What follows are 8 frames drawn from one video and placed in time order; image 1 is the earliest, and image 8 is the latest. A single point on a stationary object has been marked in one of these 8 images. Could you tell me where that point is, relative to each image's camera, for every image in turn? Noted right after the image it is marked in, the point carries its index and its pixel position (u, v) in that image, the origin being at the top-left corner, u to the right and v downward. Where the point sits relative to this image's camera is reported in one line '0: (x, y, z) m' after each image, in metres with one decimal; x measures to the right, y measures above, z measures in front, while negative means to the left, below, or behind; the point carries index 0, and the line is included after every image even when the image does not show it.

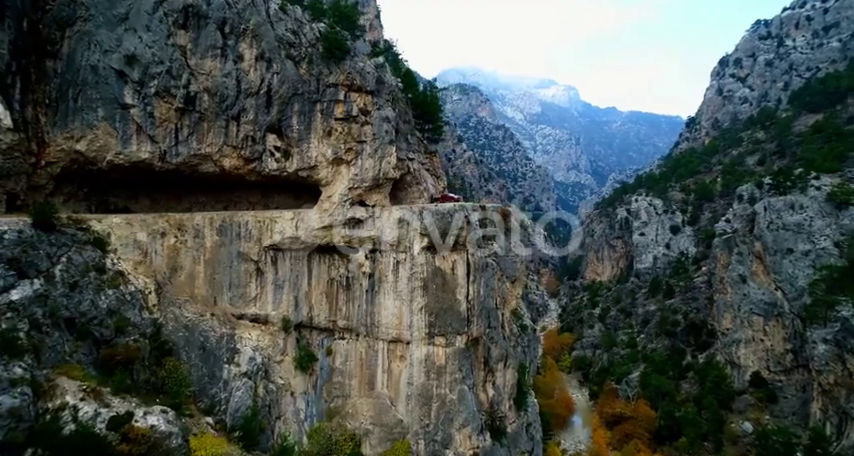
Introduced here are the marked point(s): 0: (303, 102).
0: (-5.0, +5.1, +19.9) m
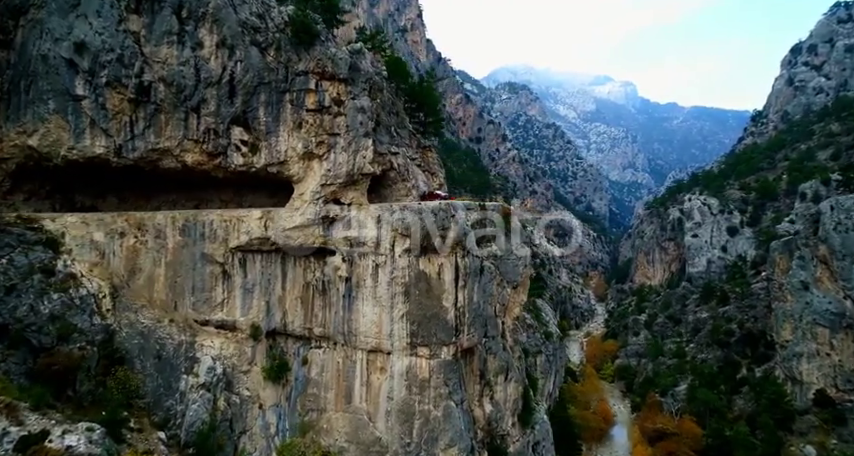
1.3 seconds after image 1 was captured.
0: (-5.8, +5.1, +18.4) m
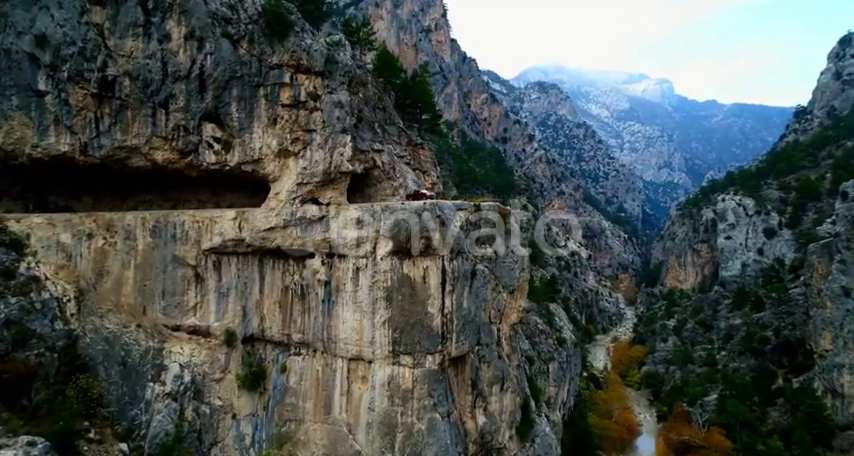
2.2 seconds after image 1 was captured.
0: (-6.5, +5.1, +17.5) m
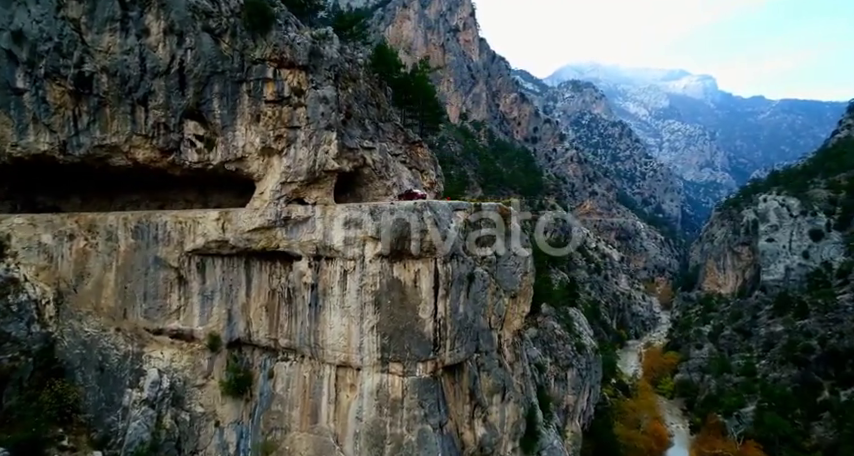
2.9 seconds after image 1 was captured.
0: (-6.9, +5.0, +16.9) m
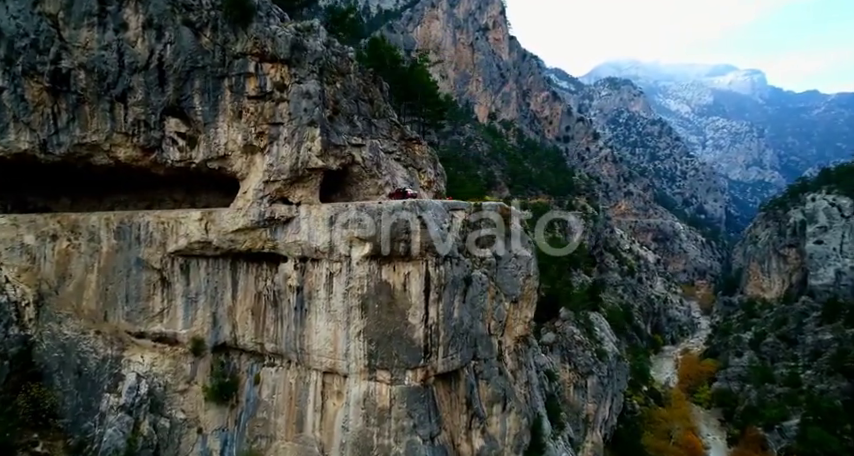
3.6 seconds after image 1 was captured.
0: (-7.4, +5.0, +16.3) m
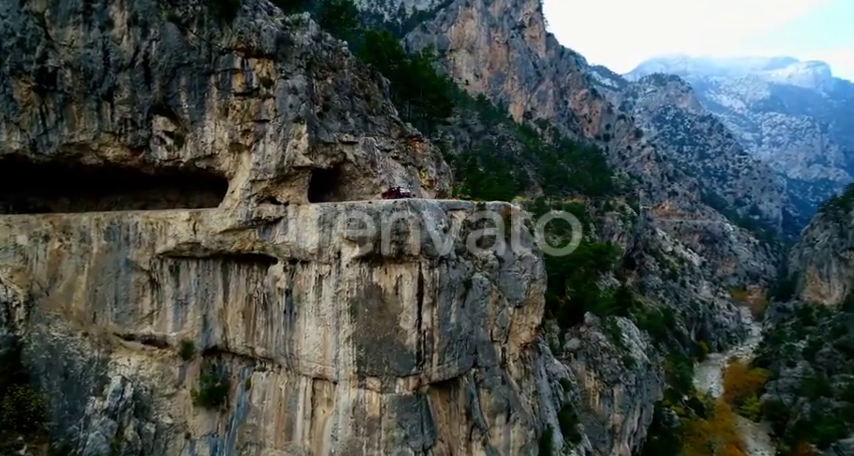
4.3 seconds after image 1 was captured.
0: (-7.7, +5.0, +16.0) m
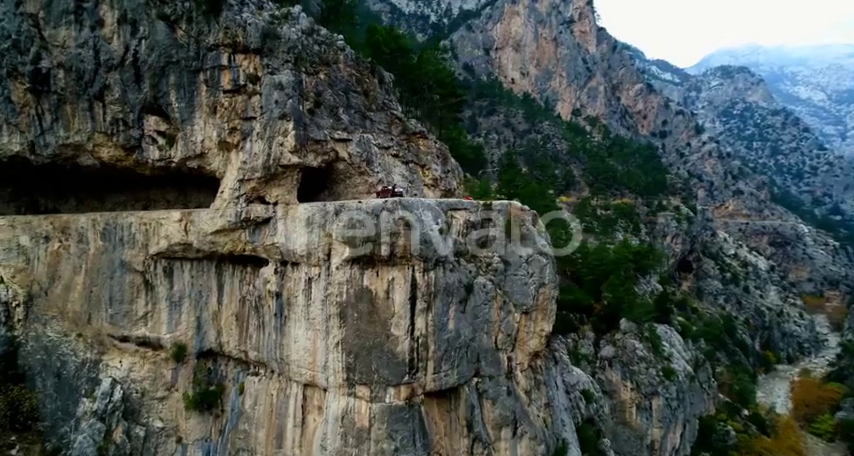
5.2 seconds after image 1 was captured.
0: (-7.9, +5.0, +15.7) m
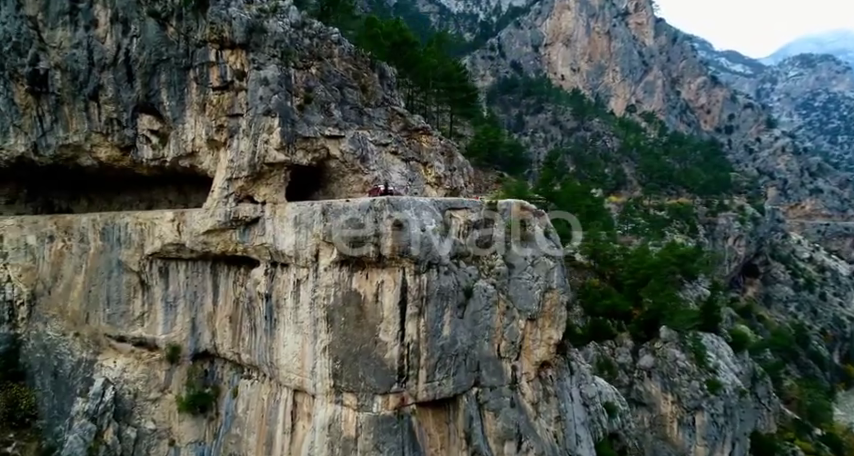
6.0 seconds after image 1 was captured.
0: (-8.2, +5.0, +15.5) m
